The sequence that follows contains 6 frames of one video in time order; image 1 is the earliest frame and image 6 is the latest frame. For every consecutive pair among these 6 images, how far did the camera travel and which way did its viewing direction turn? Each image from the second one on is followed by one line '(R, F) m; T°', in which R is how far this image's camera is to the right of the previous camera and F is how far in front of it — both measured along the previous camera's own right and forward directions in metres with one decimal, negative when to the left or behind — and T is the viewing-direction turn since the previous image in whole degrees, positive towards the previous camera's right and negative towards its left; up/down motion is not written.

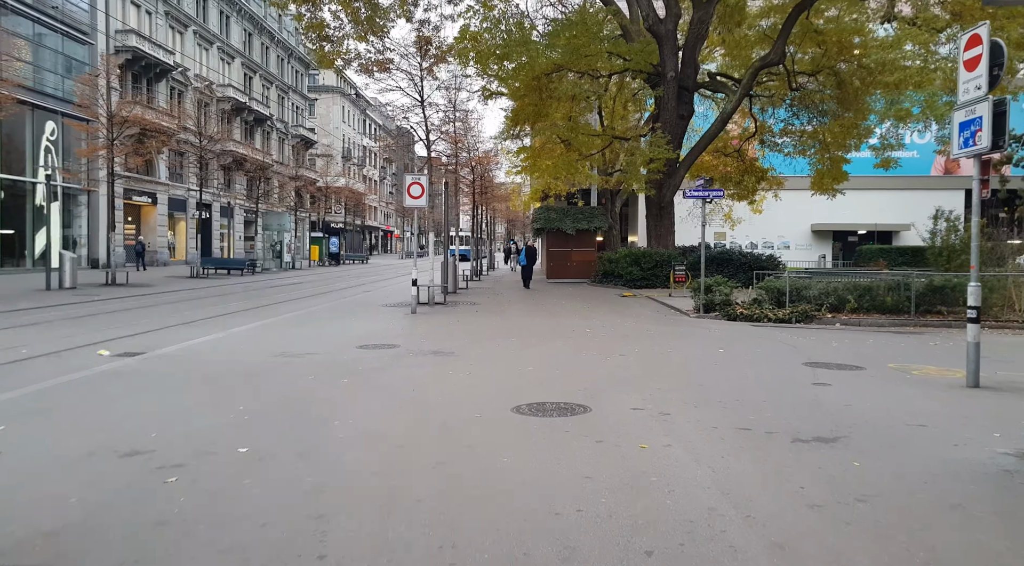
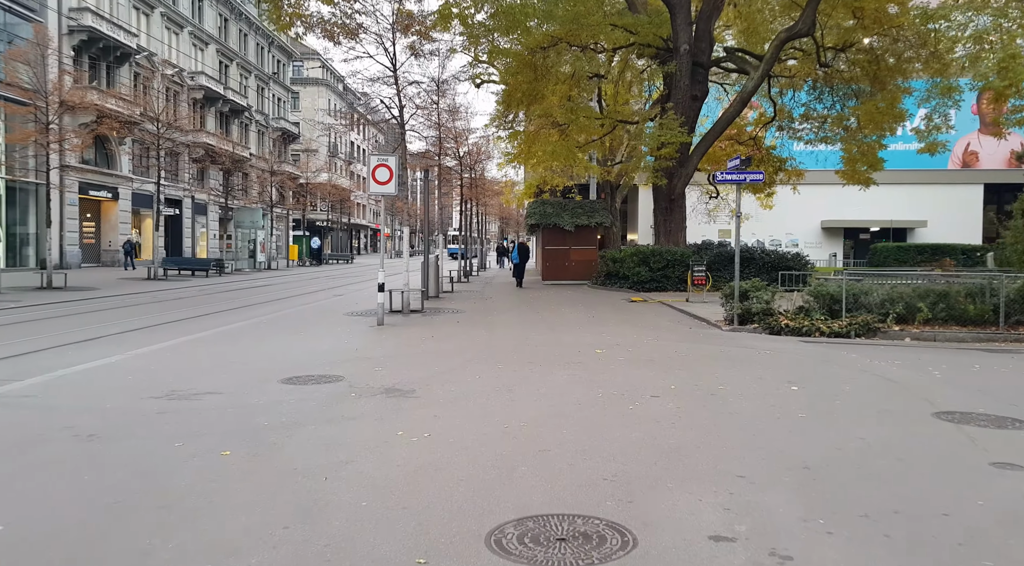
(+0.1, +3.1) m; 0°
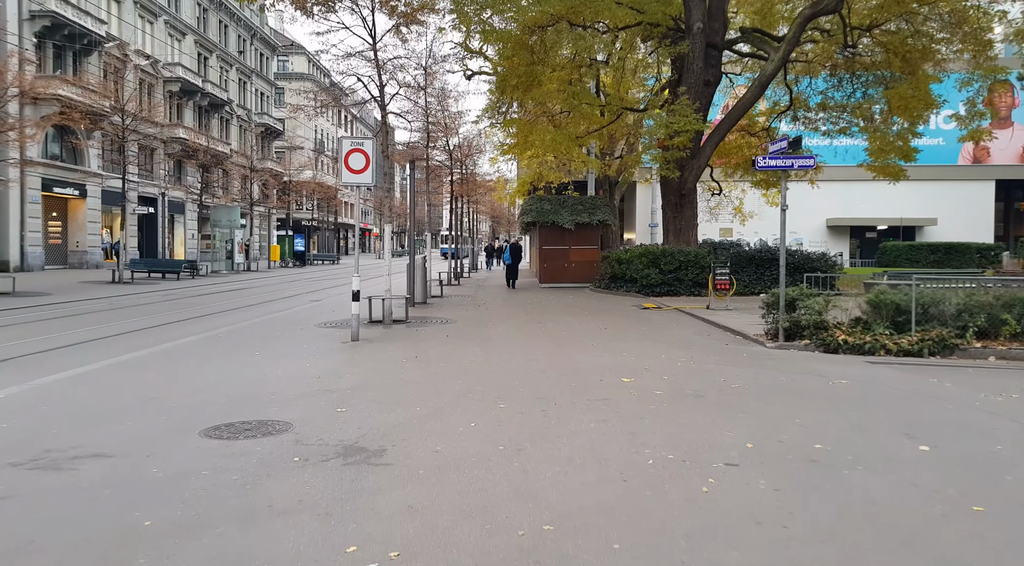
(-0.1, +2.2) m; +1°
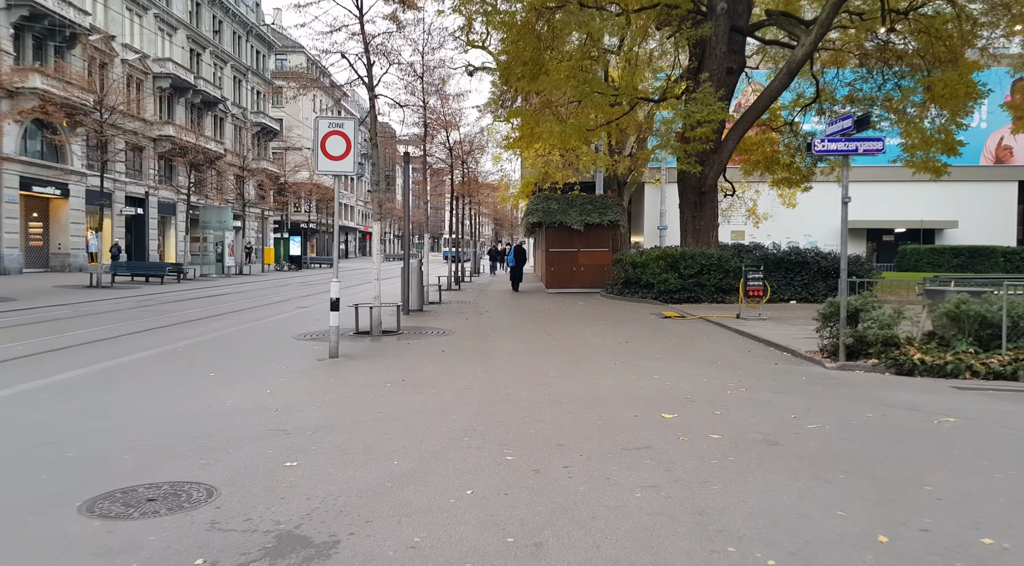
(-0.1, +1.8) m; 0°
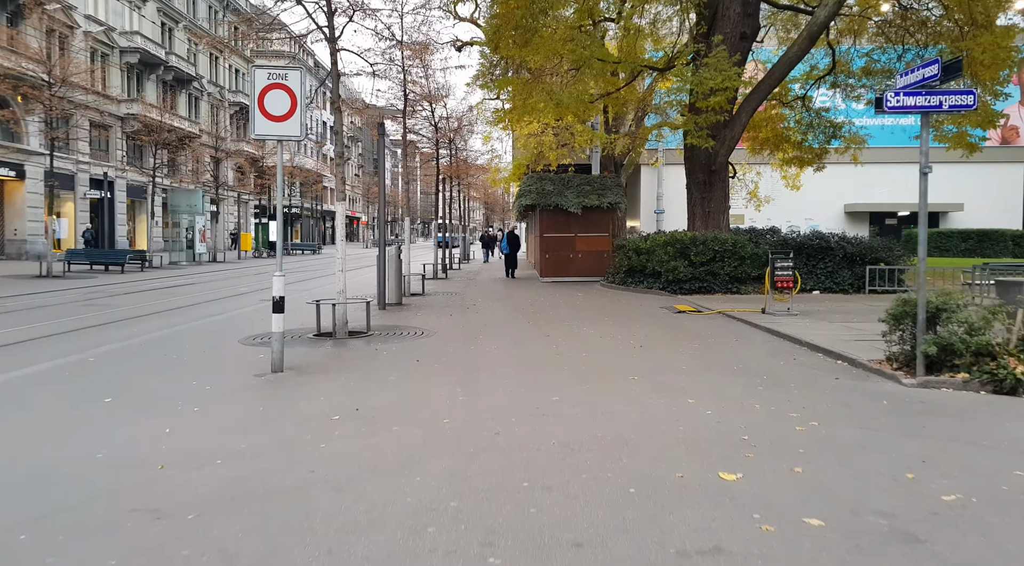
(0.0, +2.0) m; +1°
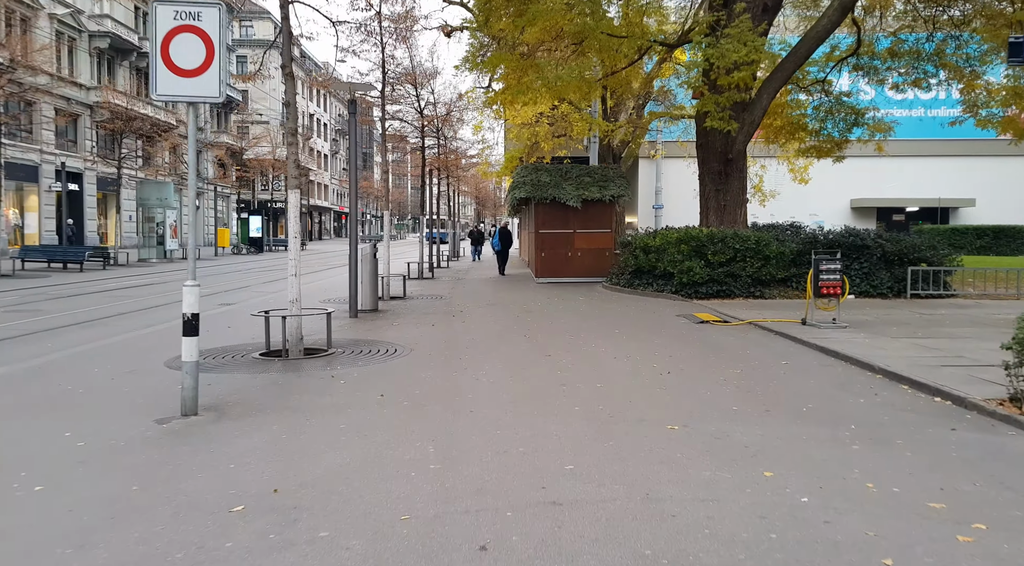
(0.0, +2.0) m; +1°
